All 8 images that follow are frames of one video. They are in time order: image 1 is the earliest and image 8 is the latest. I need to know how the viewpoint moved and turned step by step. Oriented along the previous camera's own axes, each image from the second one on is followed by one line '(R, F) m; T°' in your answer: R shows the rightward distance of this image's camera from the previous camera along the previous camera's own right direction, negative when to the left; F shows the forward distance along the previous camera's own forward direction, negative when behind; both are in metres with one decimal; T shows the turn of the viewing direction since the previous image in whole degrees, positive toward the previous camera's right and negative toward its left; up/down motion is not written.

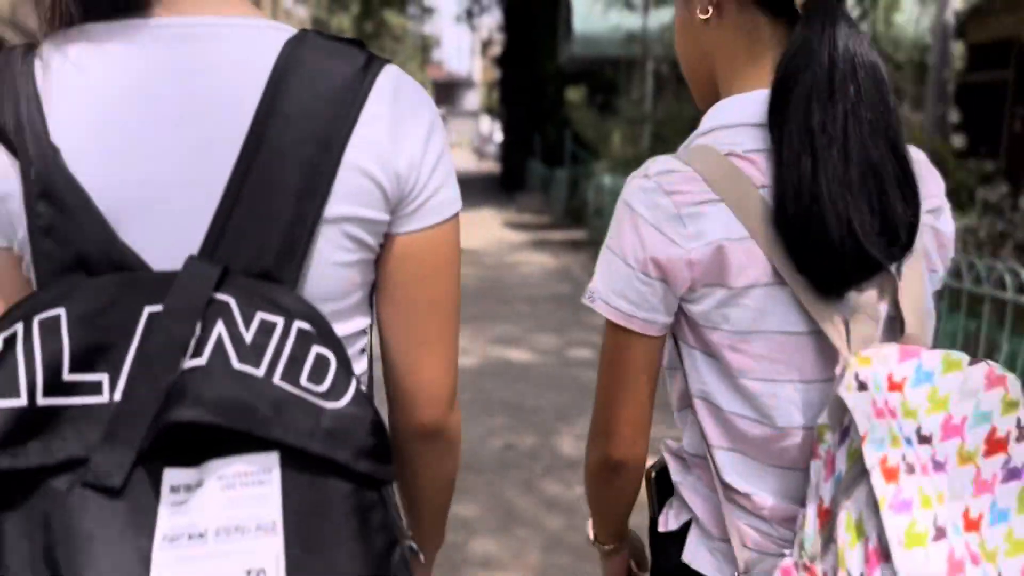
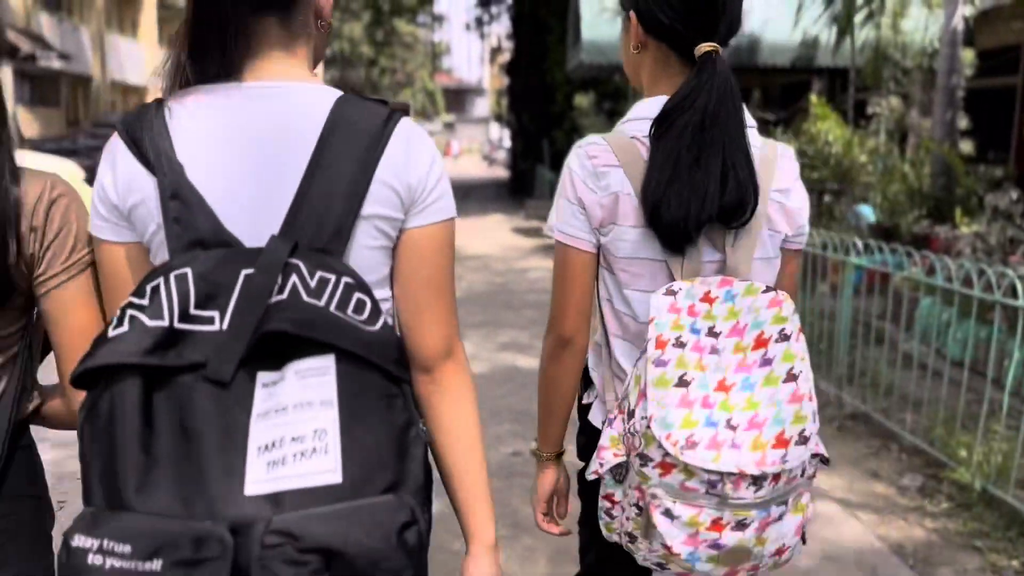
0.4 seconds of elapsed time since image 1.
(0.0, 0.0) m; -1°
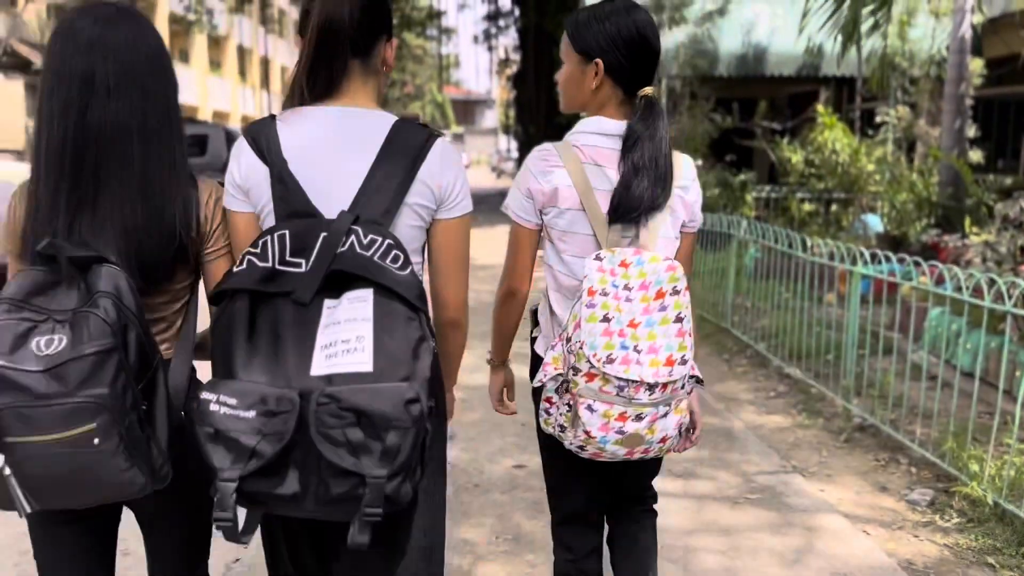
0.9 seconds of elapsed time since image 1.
(0.0, 0.0) m; -1°
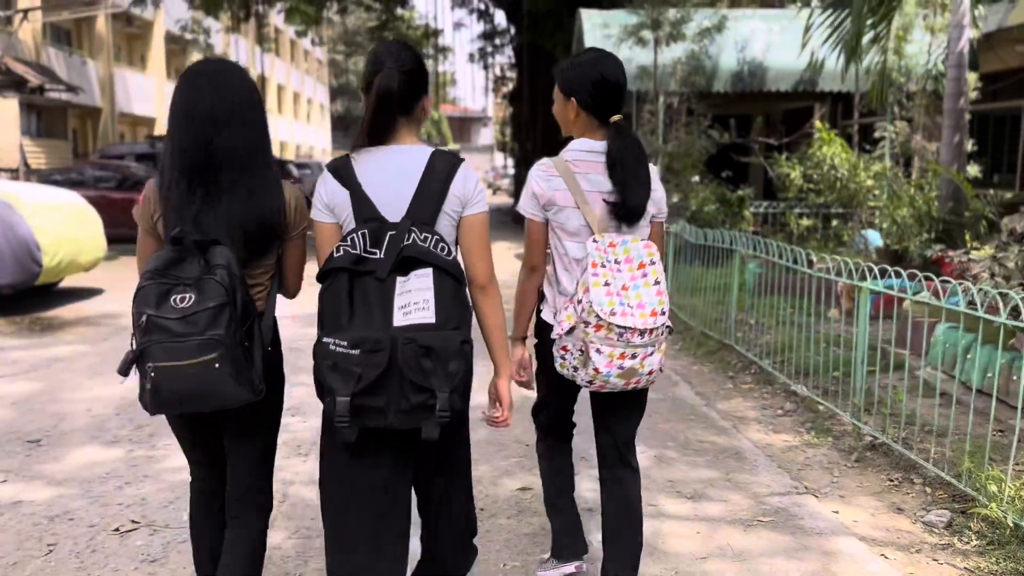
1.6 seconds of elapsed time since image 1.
(0.0, +0.1) m; 0°
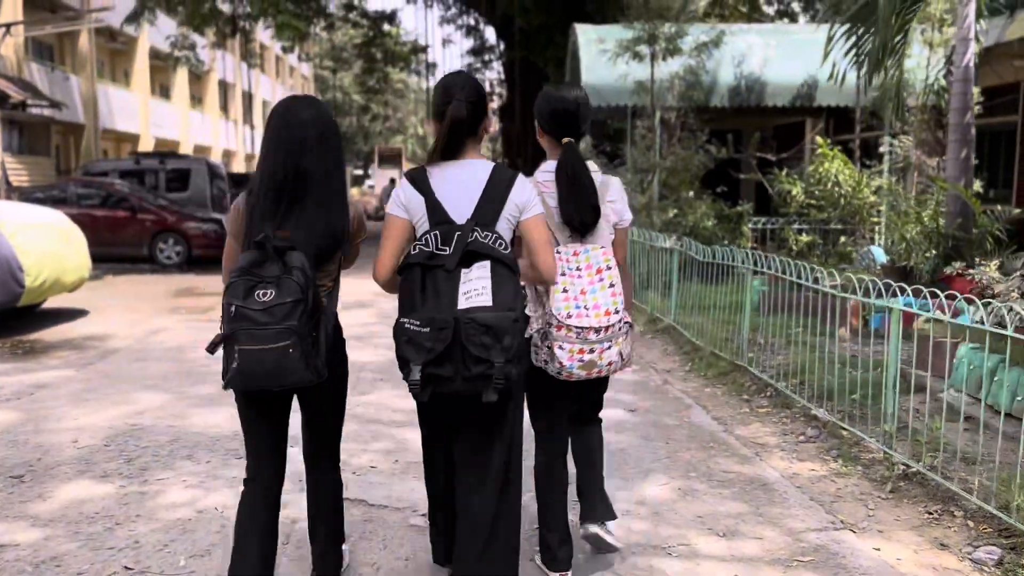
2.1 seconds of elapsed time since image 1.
(-0.1, +0.2) m; +1°
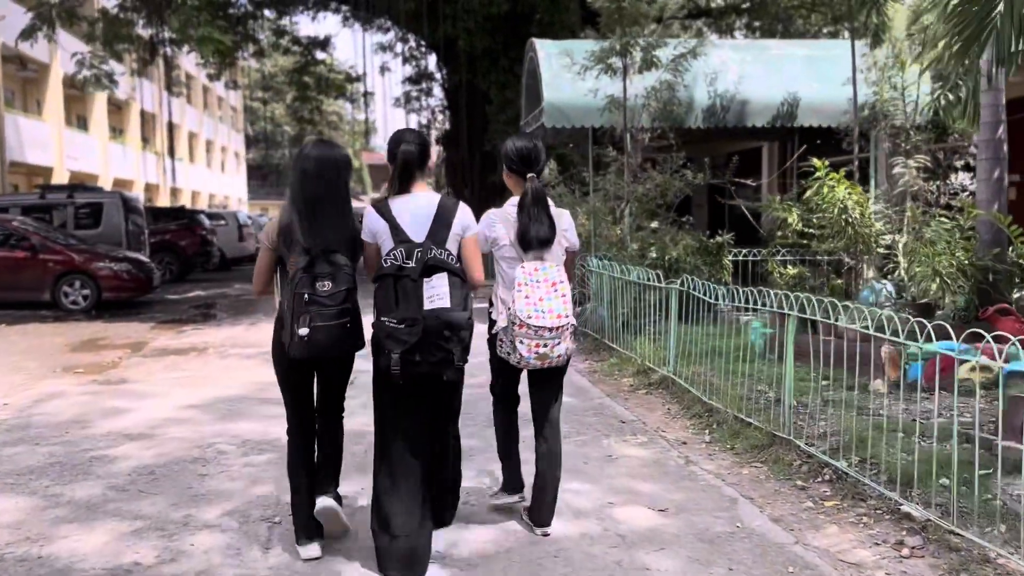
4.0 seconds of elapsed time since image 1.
(-0.2, +1.2) m; +4°
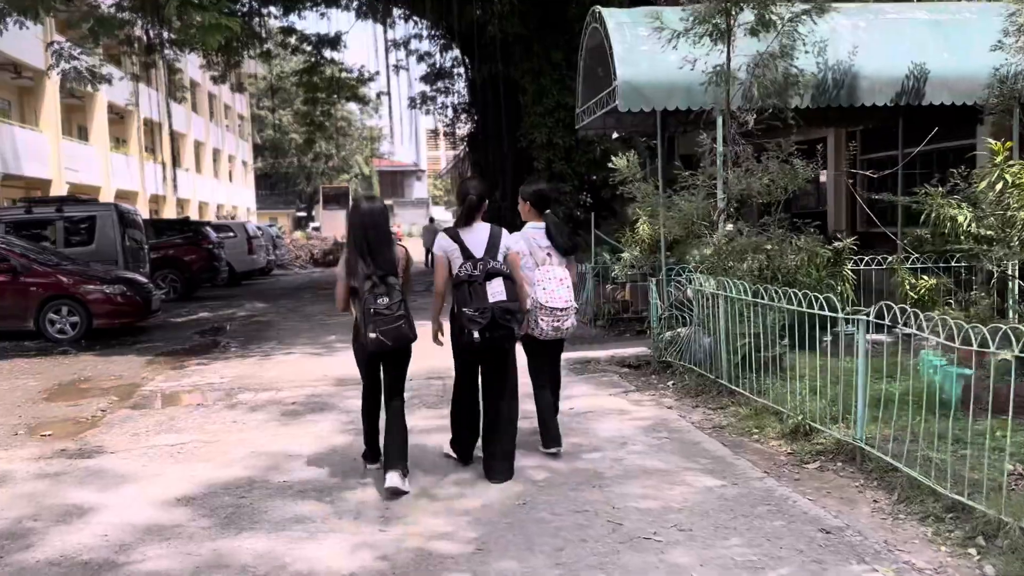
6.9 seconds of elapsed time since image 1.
(-0.6, +1.8) m; -1°
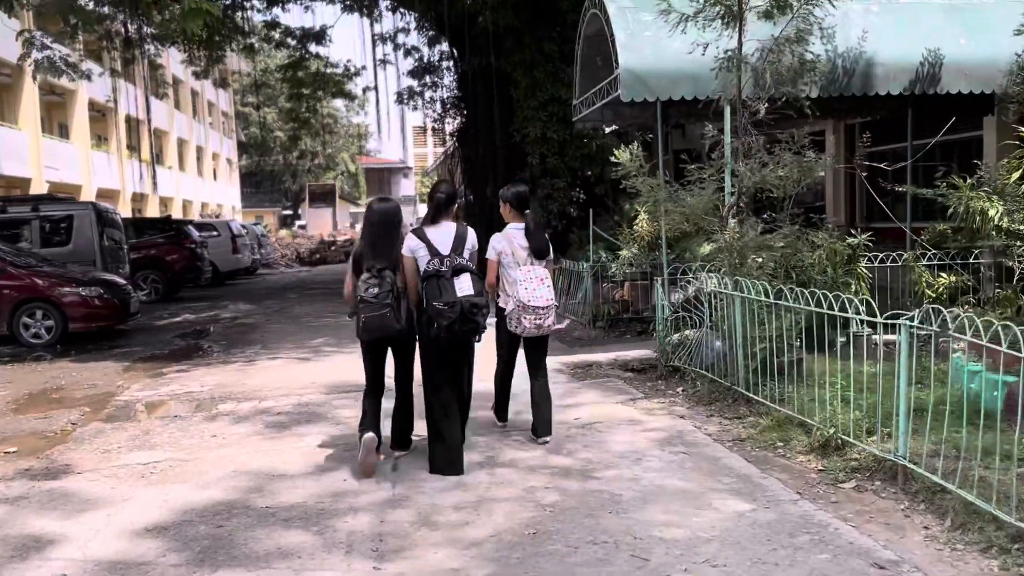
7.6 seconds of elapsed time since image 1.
(-0.1, +0.4) m; +1°
